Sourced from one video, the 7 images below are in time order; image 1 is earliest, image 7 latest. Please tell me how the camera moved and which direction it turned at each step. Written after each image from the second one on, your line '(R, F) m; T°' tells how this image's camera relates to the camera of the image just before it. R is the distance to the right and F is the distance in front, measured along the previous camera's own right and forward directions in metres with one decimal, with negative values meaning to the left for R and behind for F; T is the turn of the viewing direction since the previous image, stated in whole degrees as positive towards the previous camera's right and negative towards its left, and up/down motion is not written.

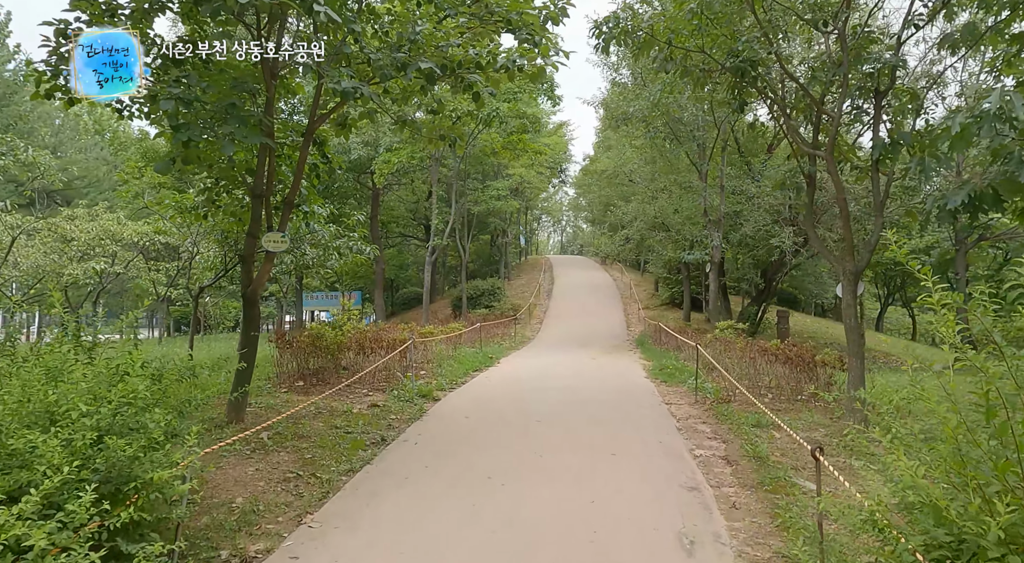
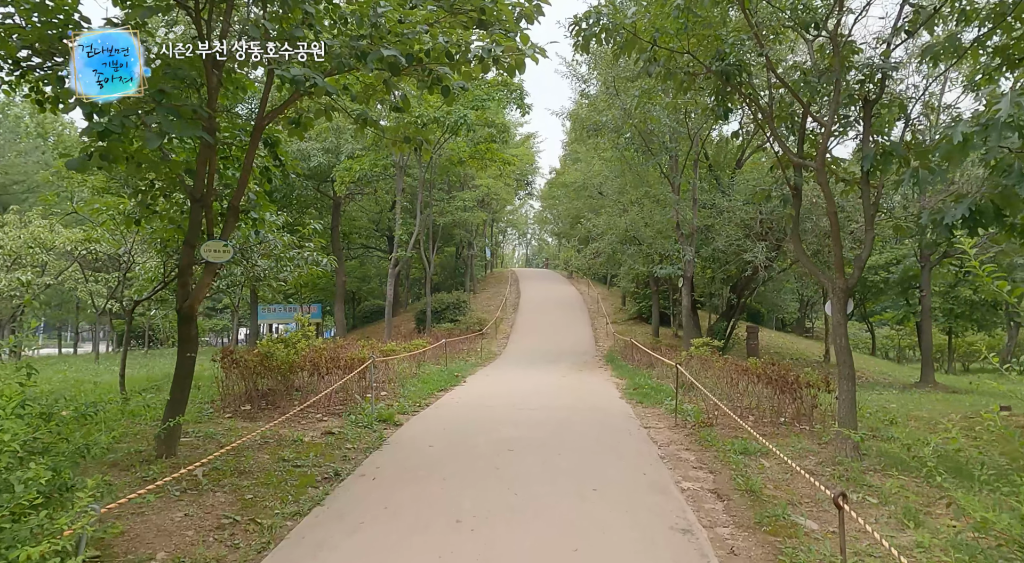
(0.0, +0.6) m; +3°
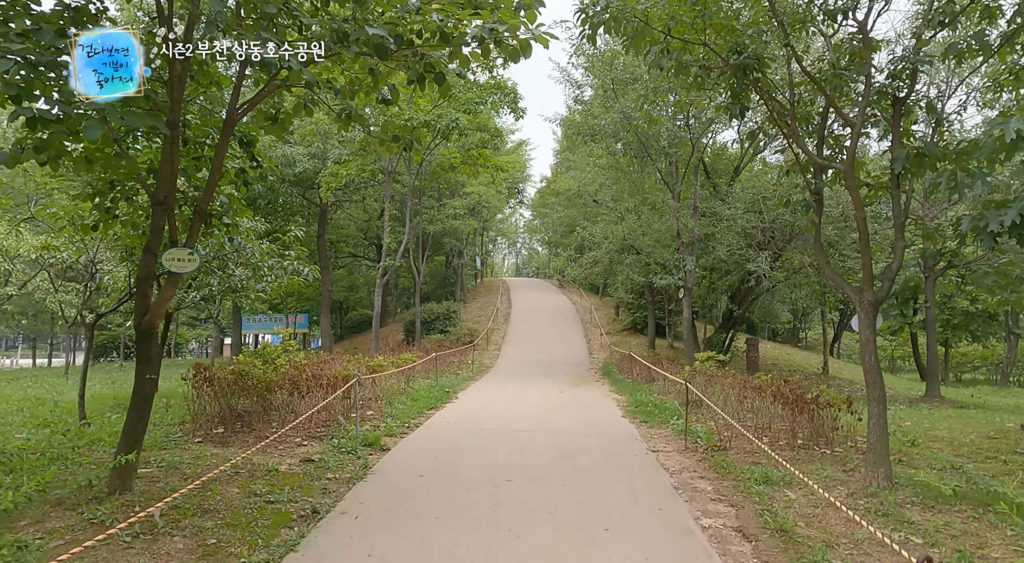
(-0.1, +0.6) m; +1°
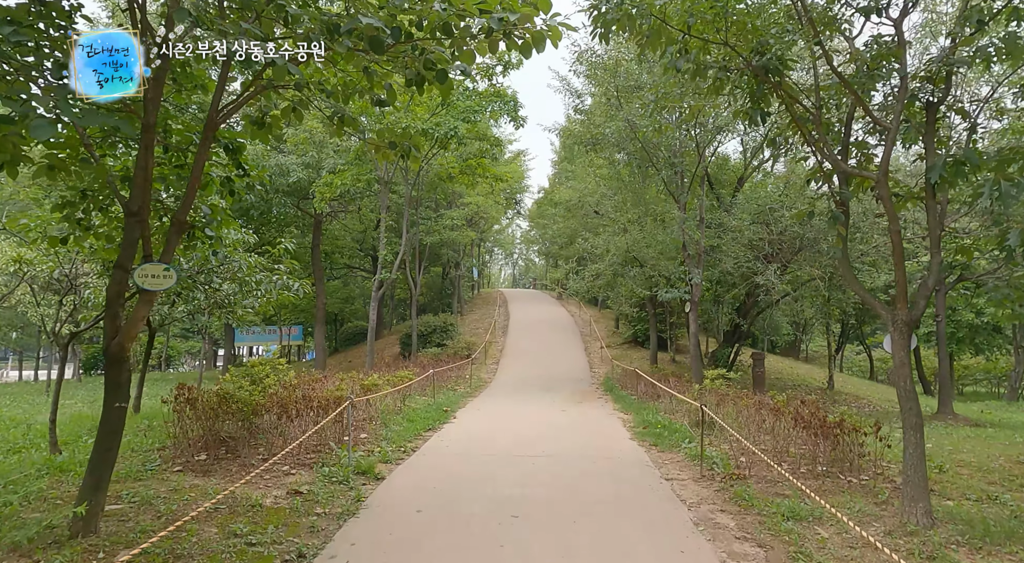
(-0.1, +0.5) m; 0°
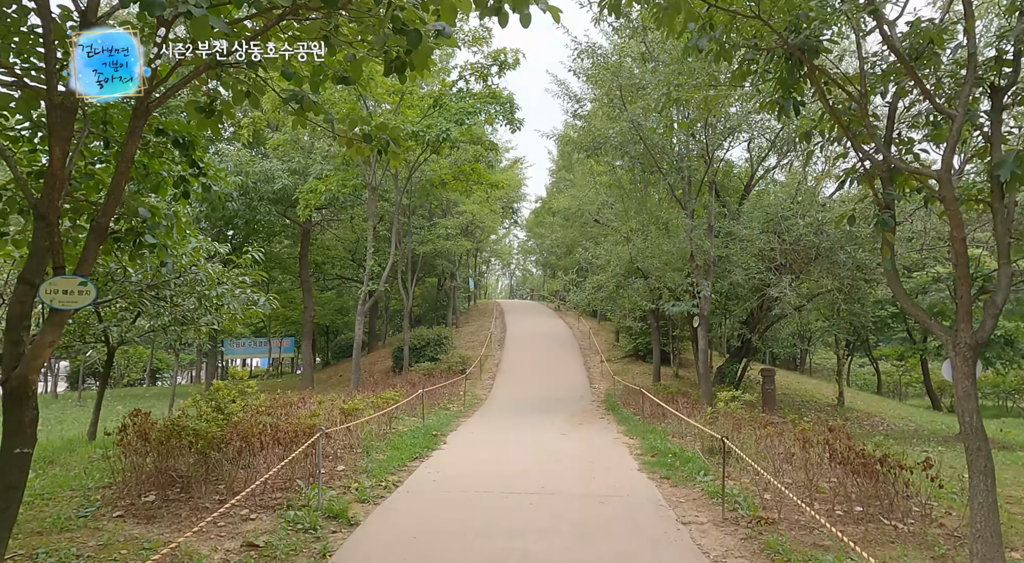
(0.0, +0.8) m; 0°
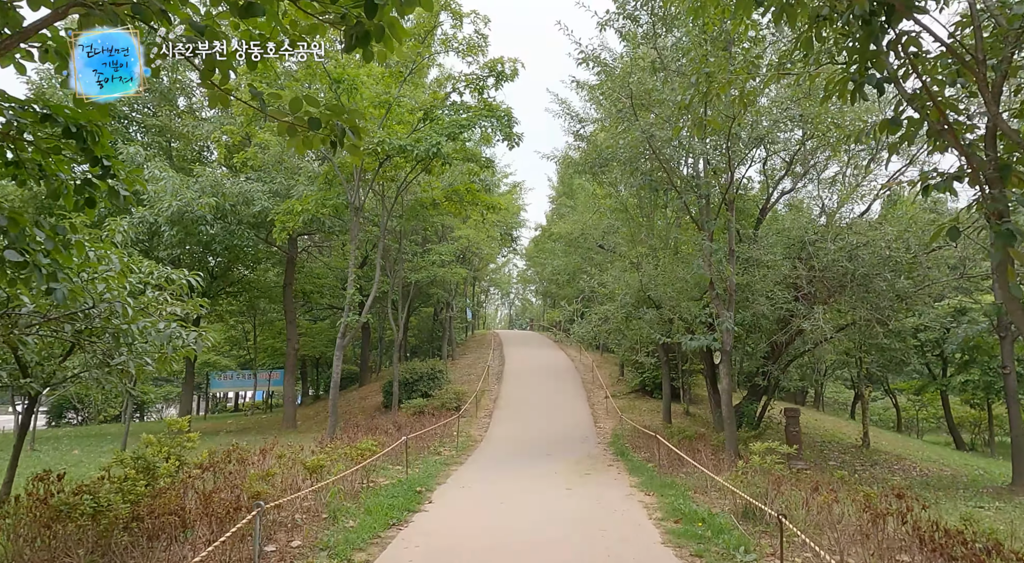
(0.0, +1.3) m; 0°
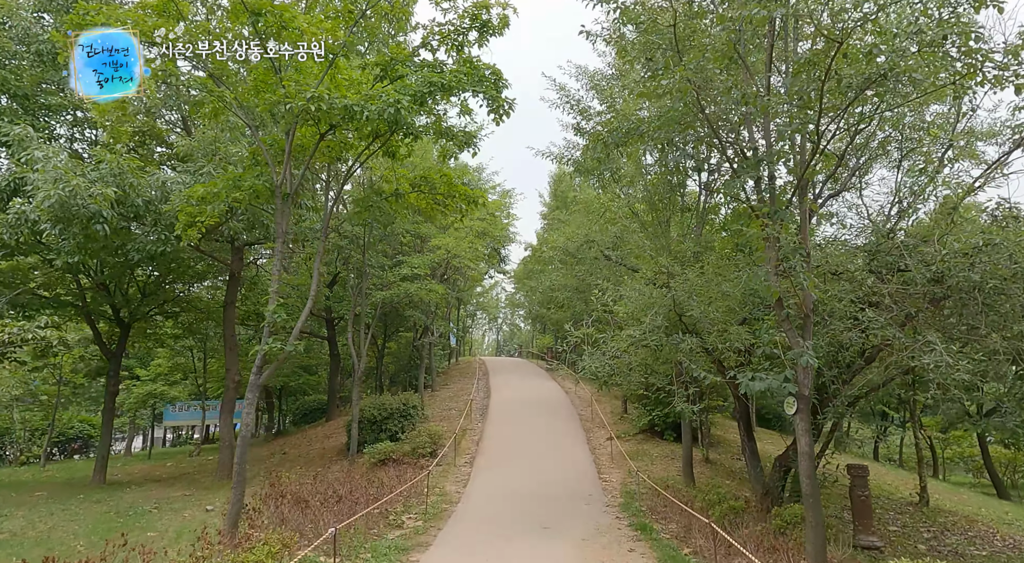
(0.0, +3.2) m; +1°
